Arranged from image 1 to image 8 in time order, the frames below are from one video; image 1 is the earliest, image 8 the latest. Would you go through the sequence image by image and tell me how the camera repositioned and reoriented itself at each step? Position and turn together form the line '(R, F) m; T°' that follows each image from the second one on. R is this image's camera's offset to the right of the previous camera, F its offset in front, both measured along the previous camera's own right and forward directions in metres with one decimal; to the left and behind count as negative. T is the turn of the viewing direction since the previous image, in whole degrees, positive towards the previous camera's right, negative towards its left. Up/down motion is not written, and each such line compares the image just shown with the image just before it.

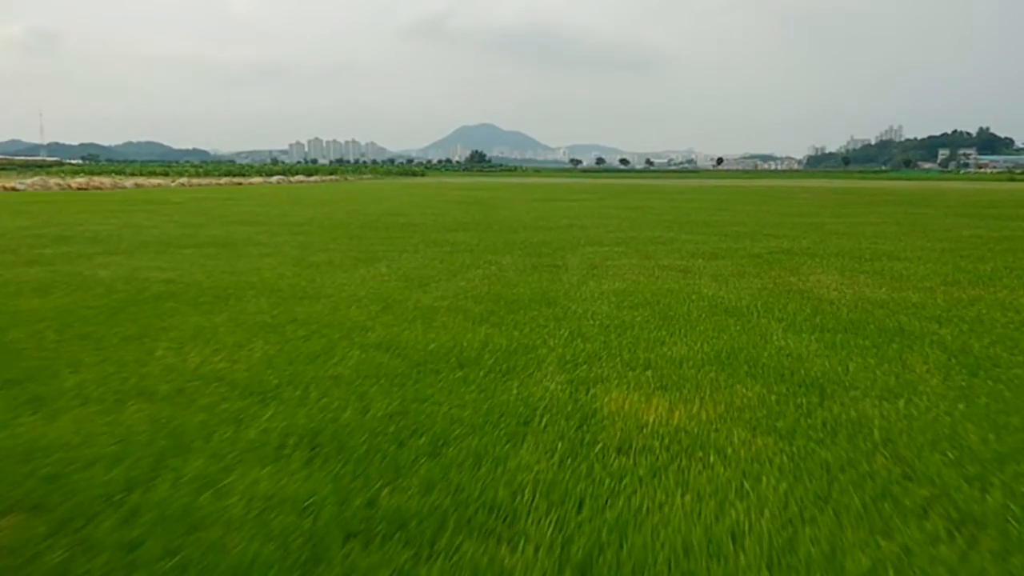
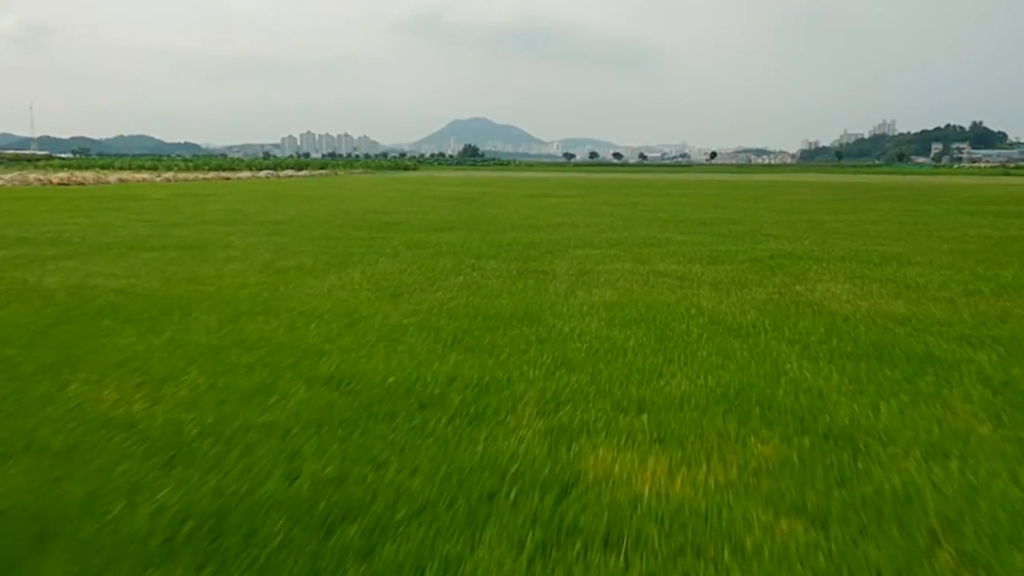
(+0.1, +0.7) m; +1°
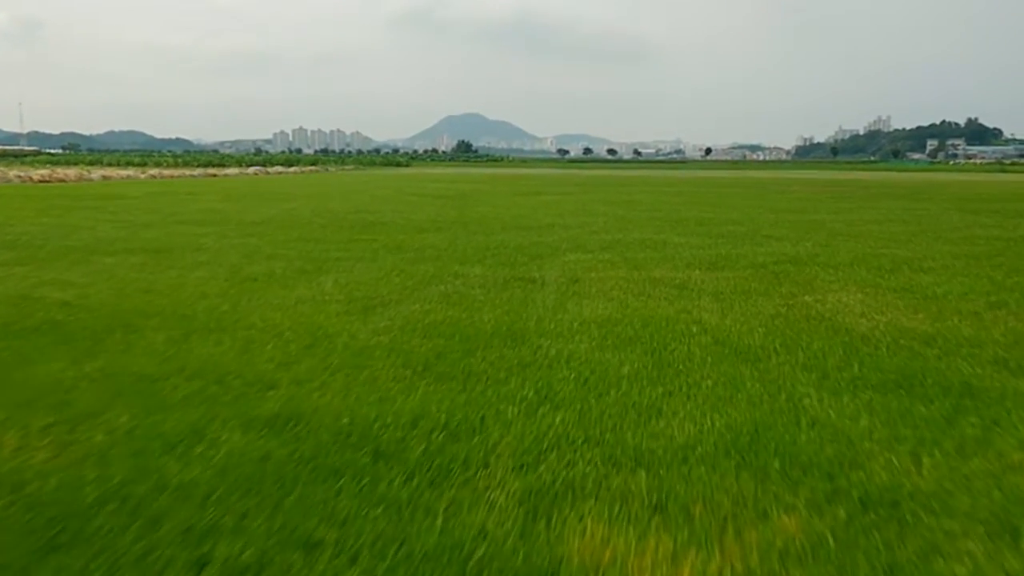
(+0.1, +0.6) m; +1°
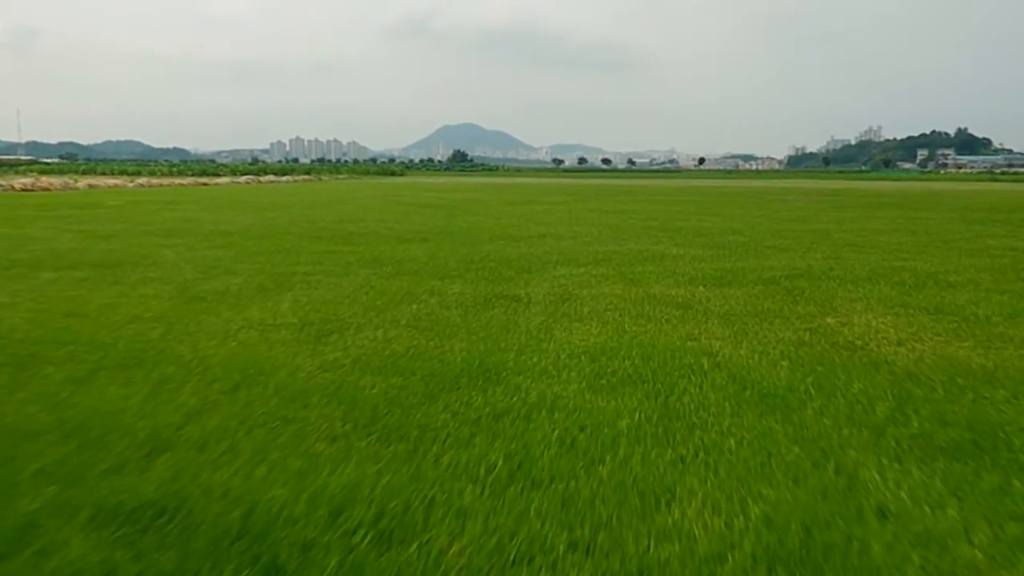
(+0.2, +0.9) m; +1°
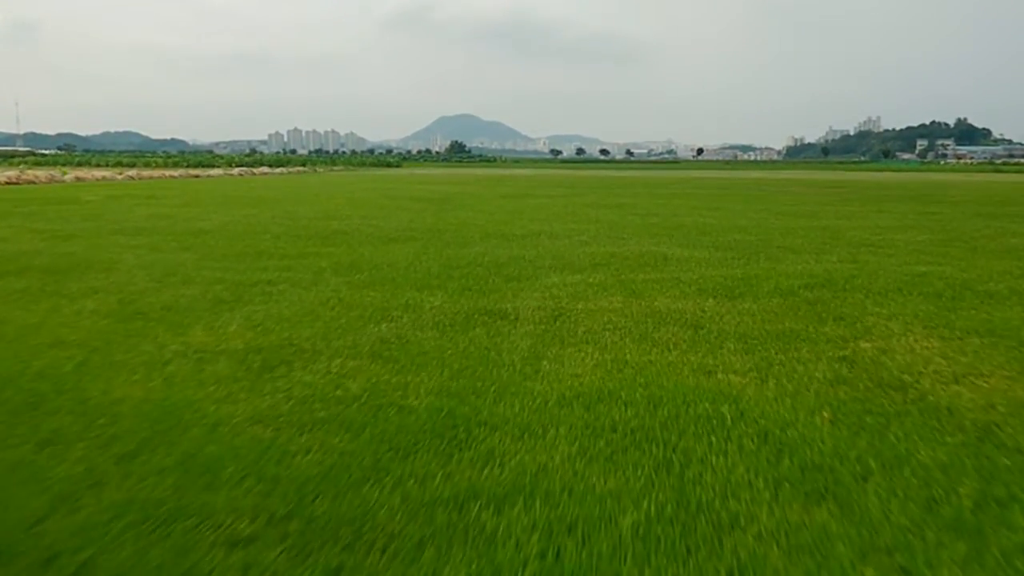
(+0.1, +0.9) m; 0°
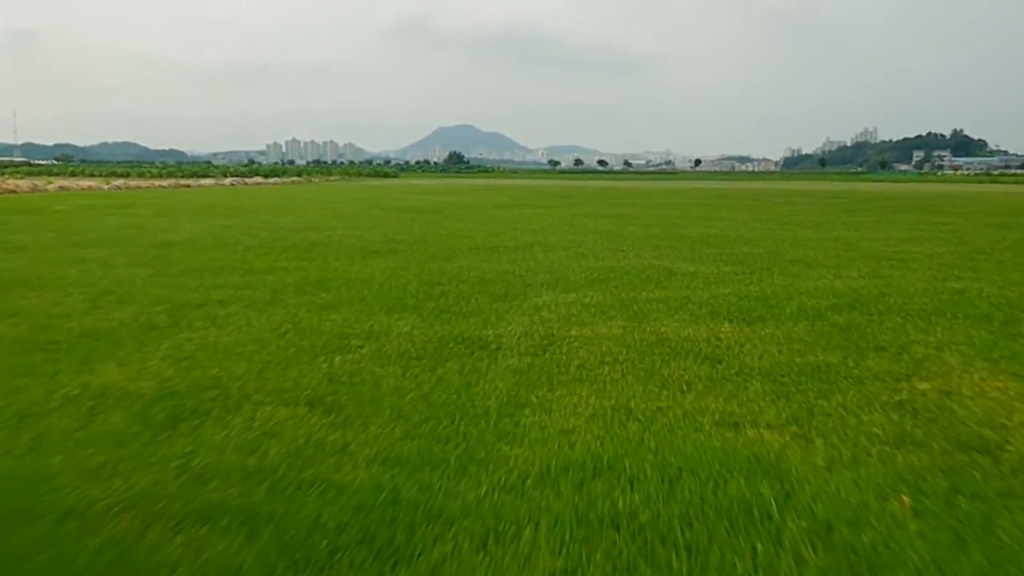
(+0.2, +1.0) m; 0°
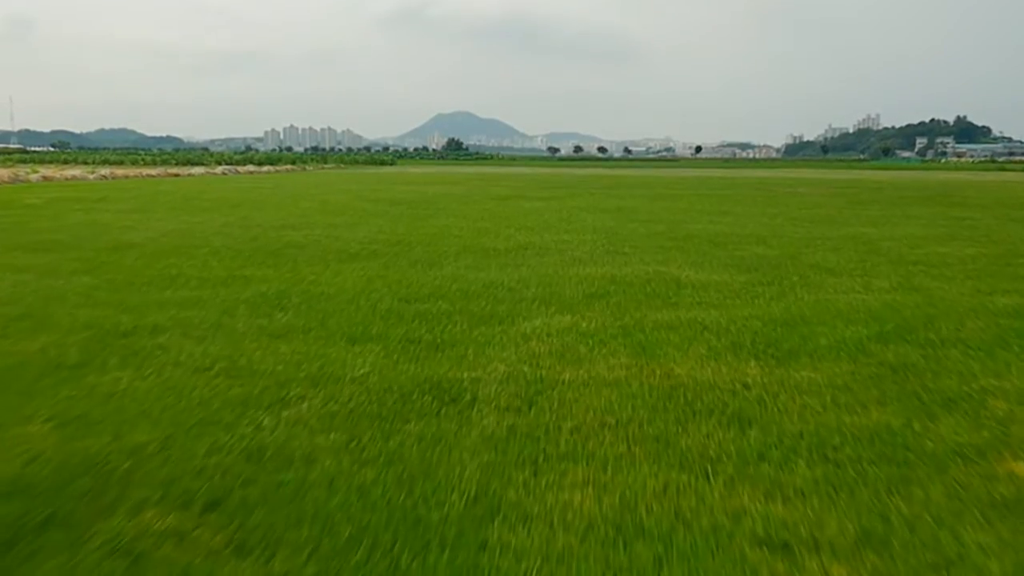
(+0.2, +1.0) m; 0°
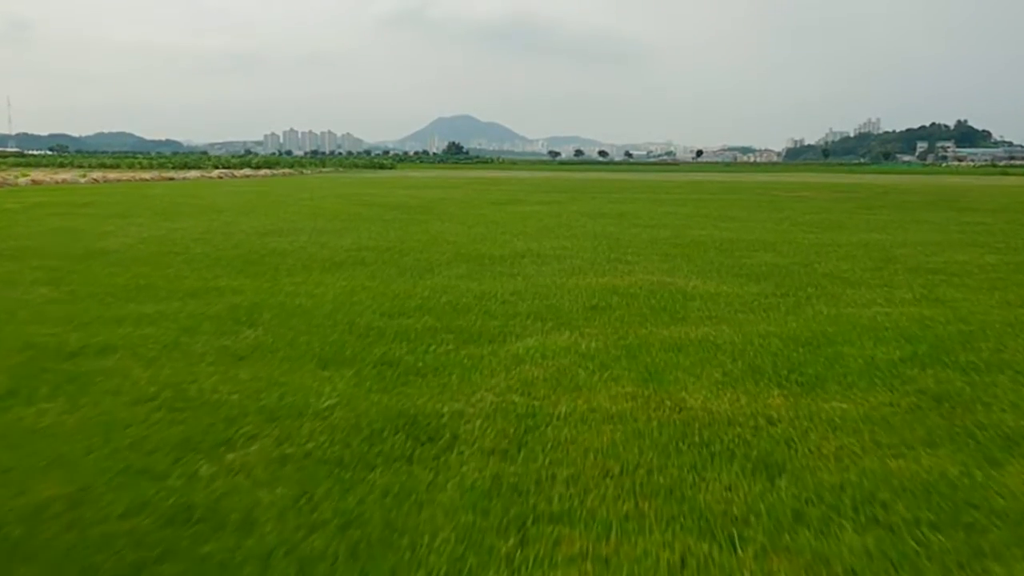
(+0.1, +0.6) m; 0°
